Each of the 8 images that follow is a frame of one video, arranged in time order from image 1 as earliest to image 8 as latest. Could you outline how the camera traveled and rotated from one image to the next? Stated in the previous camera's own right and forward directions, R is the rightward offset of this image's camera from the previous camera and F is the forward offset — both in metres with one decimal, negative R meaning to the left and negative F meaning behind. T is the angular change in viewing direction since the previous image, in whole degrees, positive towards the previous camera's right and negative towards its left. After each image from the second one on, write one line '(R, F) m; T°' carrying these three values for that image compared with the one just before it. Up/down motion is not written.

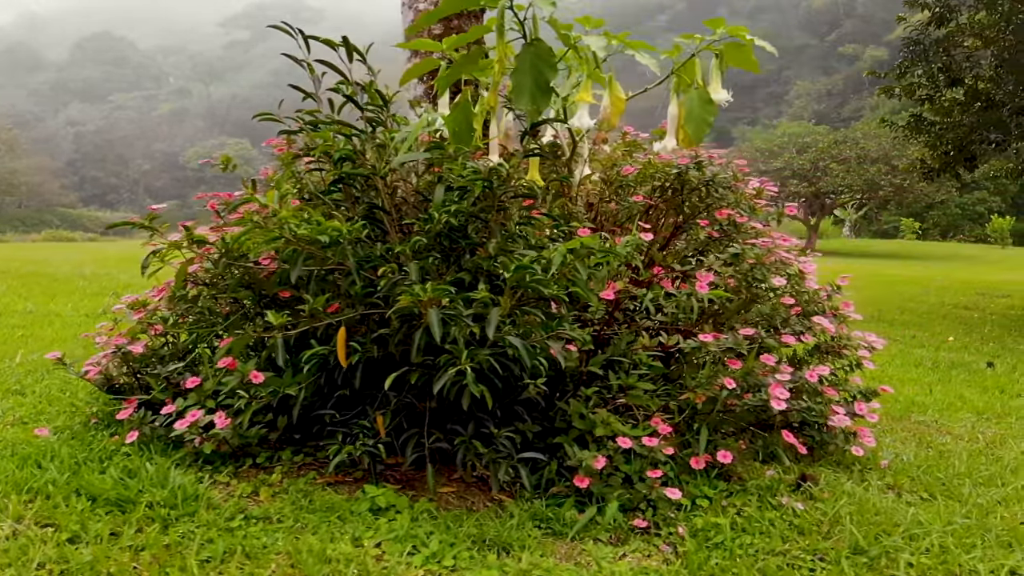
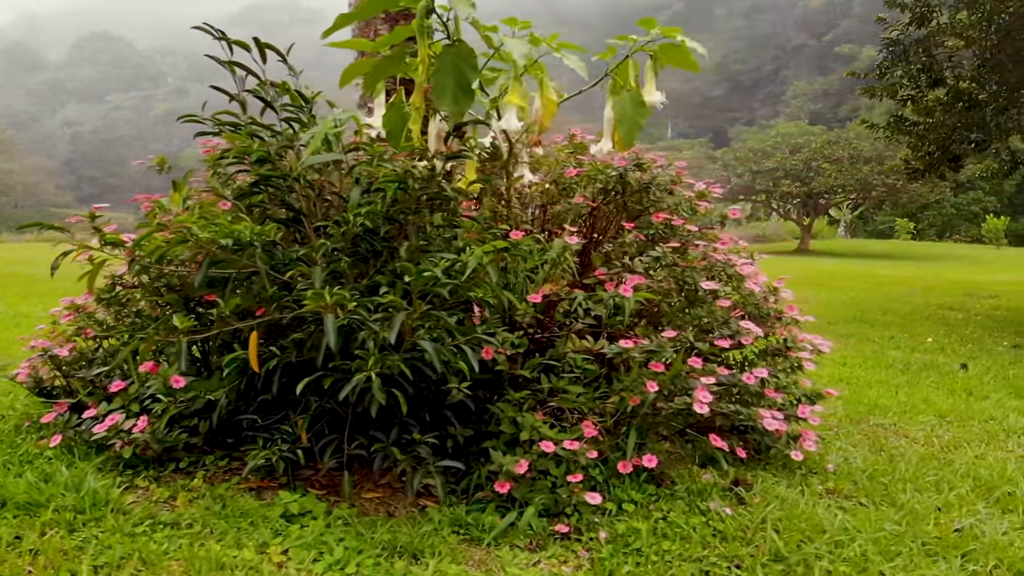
(+0.8, 0.0) m; 0°
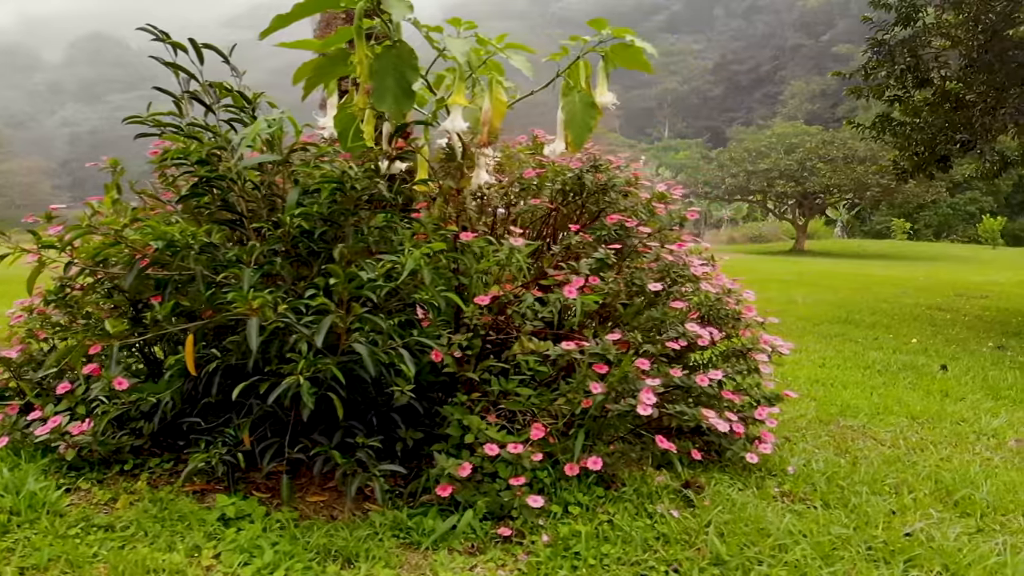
(+0.6, 0.0) m; 0°
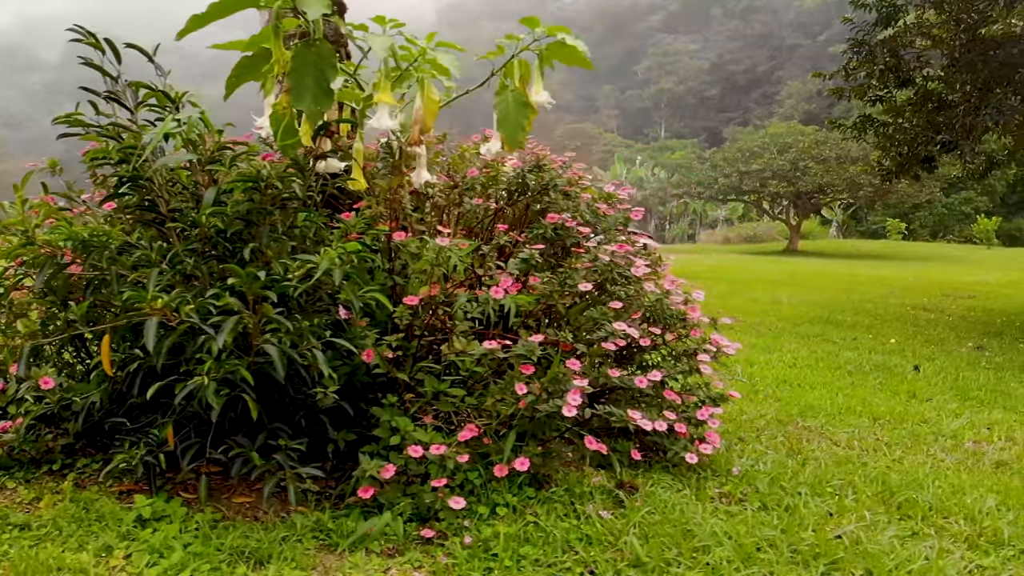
(+0.7, 0.0) m; 0°
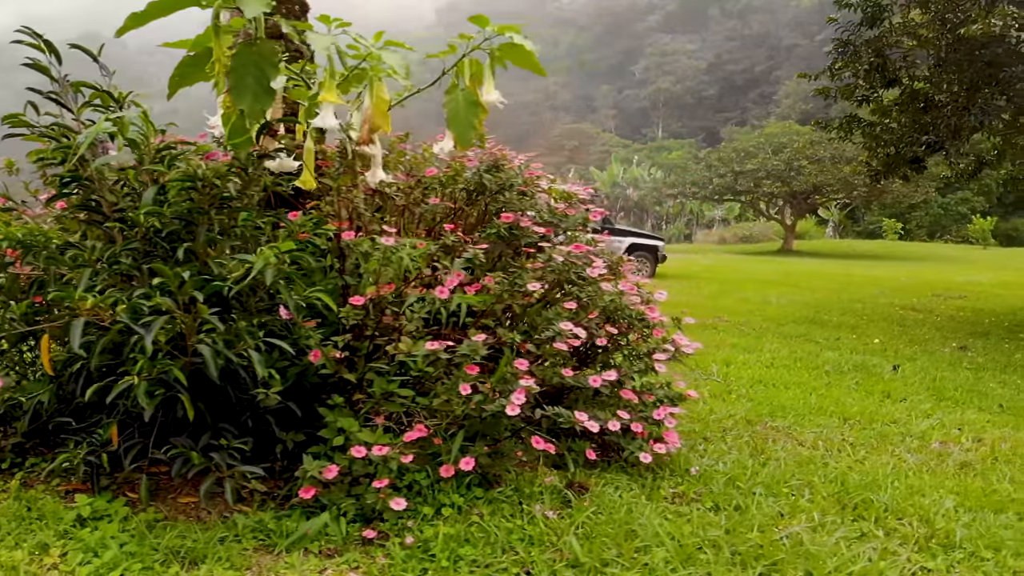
(+0.6, 0.0) m; 0°
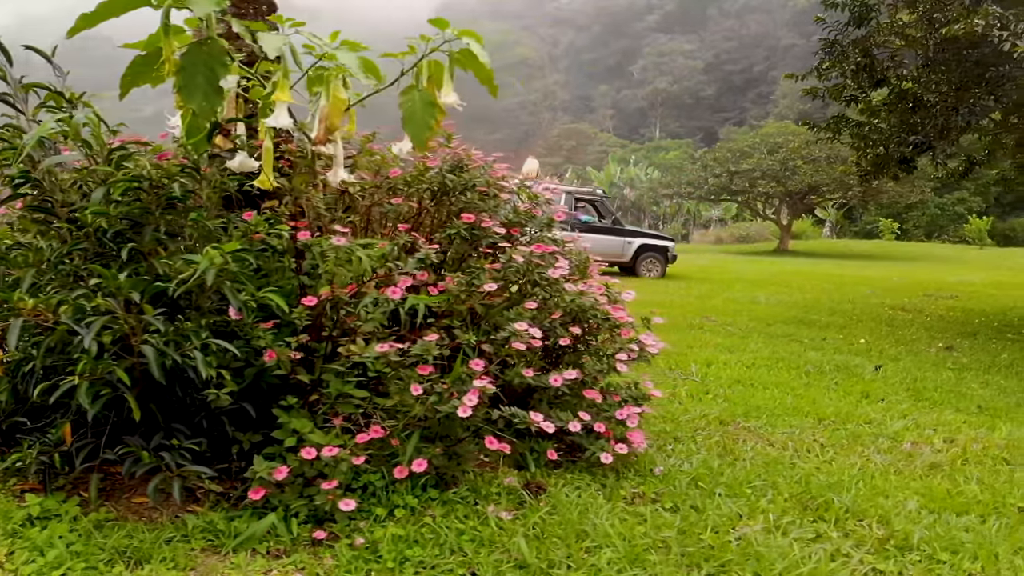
(+0.5, 0.0) m; 0°
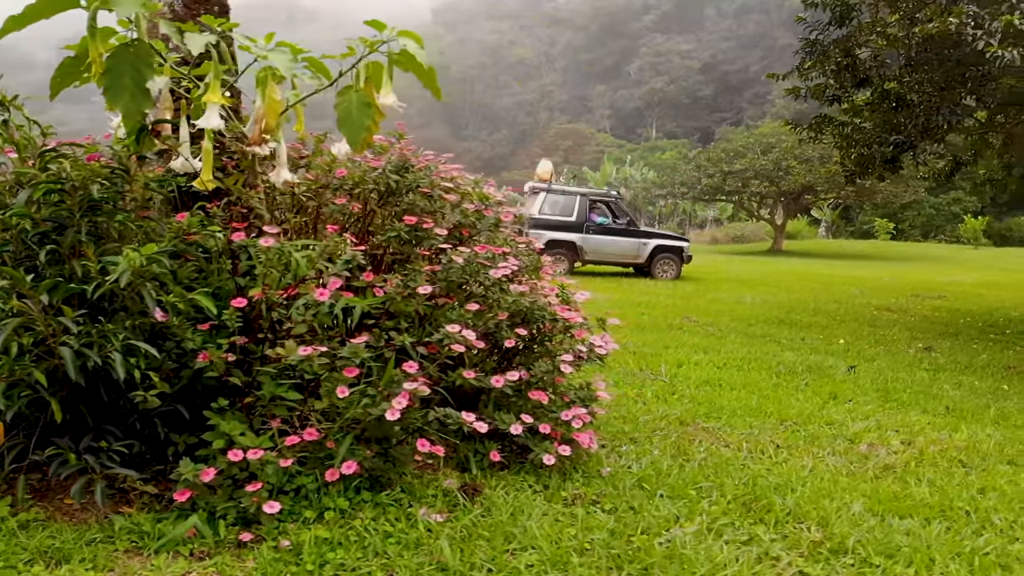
(+0.7, 0.0) m; 0°
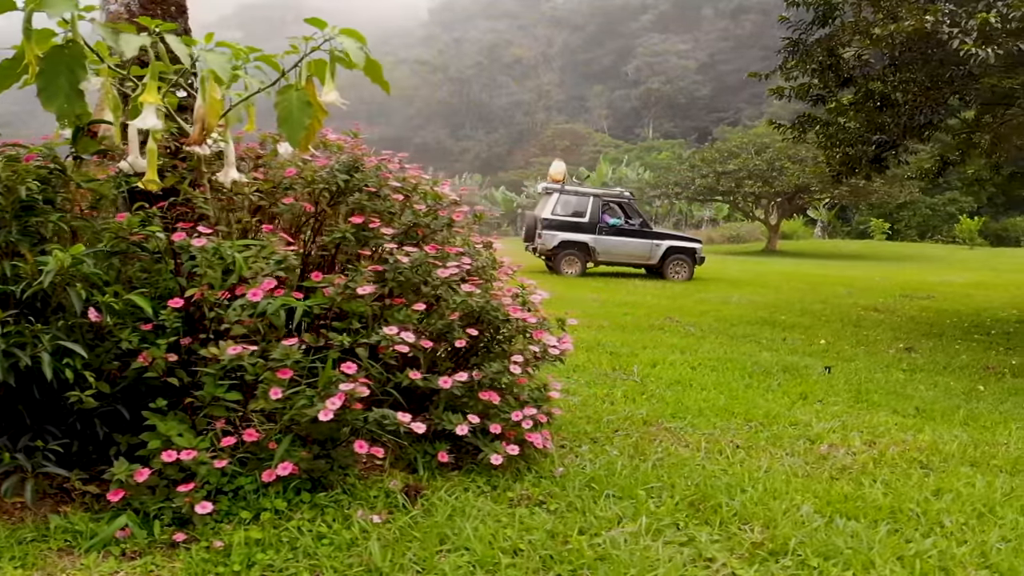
(+0.6, 0.0) m; 0°
